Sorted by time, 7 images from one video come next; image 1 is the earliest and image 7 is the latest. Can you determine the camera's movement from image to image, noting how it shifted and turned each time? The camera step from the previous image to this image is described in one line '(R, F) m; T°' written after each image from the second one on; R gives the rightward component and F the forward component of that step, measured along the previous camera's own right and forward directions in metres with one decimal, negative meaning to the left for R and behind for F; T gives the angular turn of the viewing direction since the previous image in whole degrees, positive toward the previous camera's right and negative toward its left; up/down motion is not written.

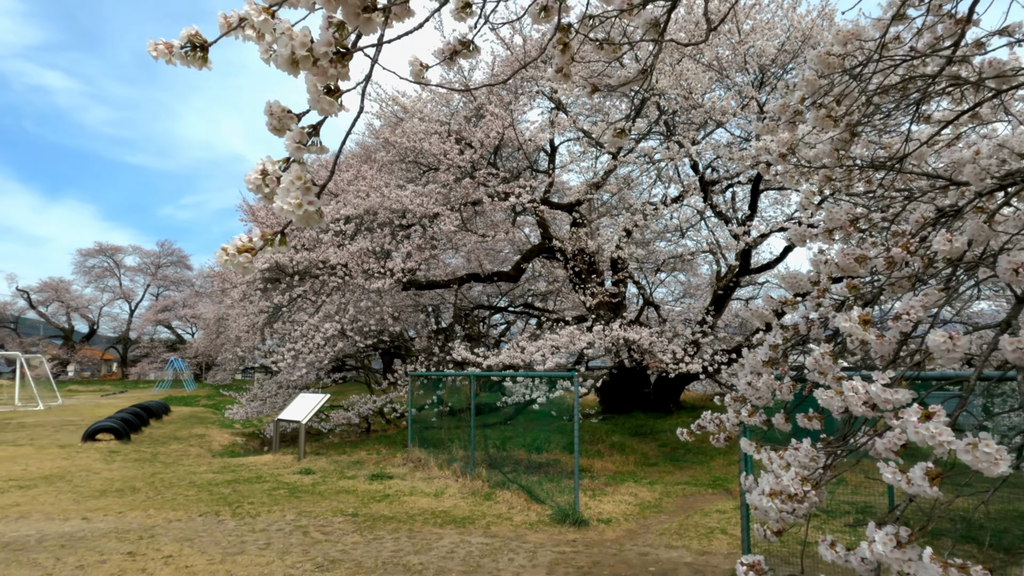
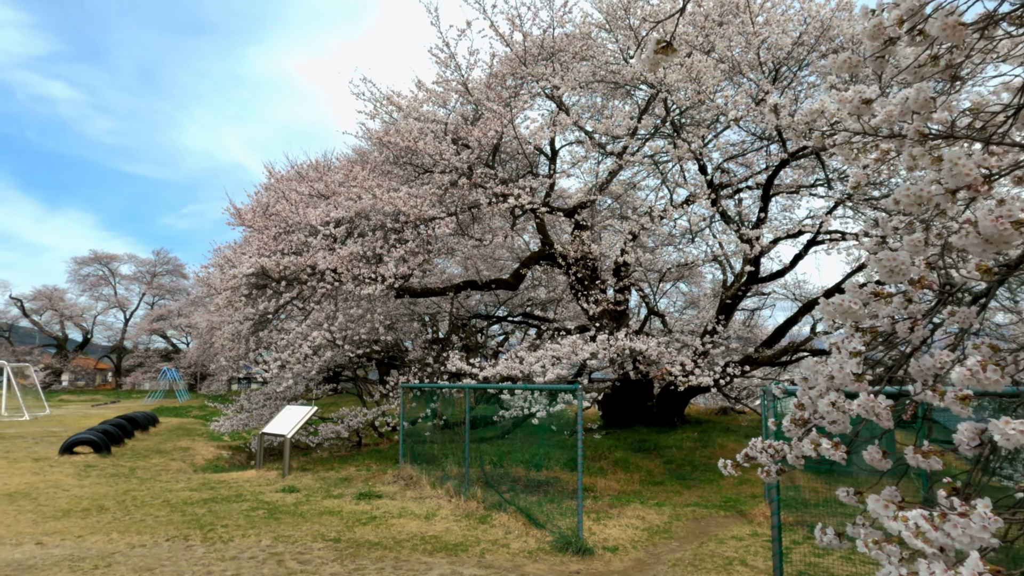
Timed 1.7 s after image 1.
(0.0, +0.5) m; 0°
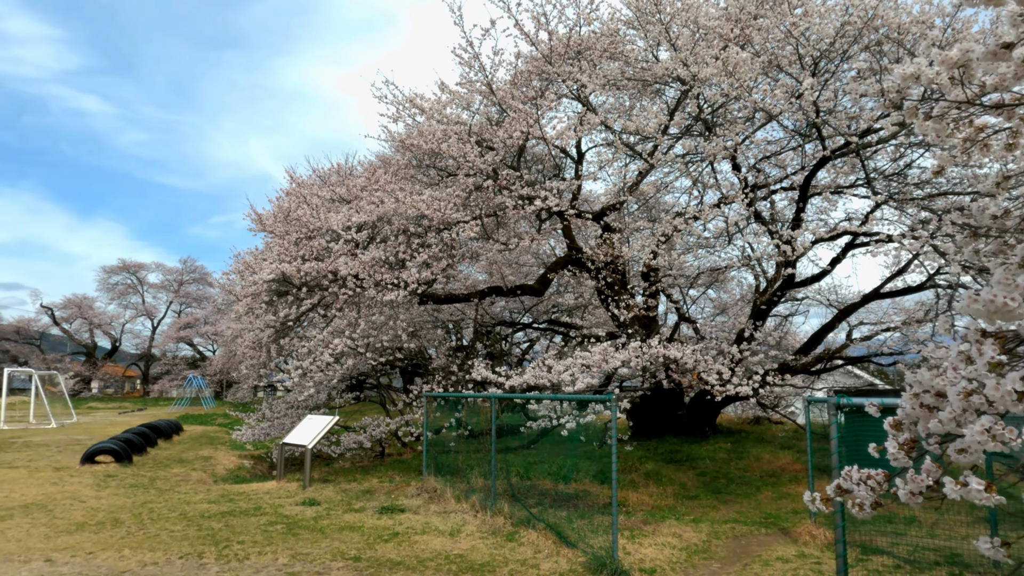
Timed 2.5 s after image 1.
(0.0, +0.3) m; -2°
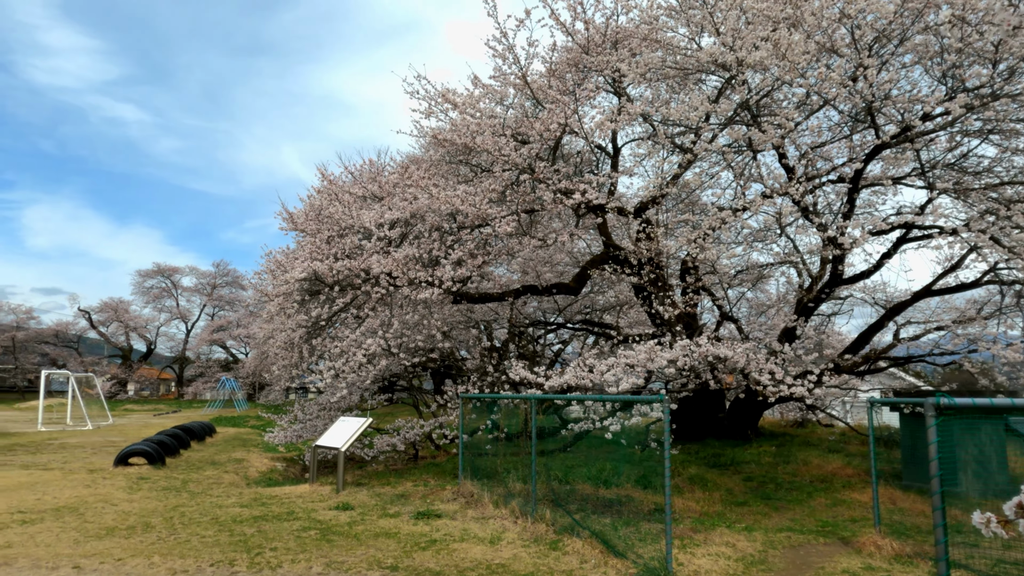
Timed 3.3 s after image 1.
(-0.1, +0.3) m; -2°
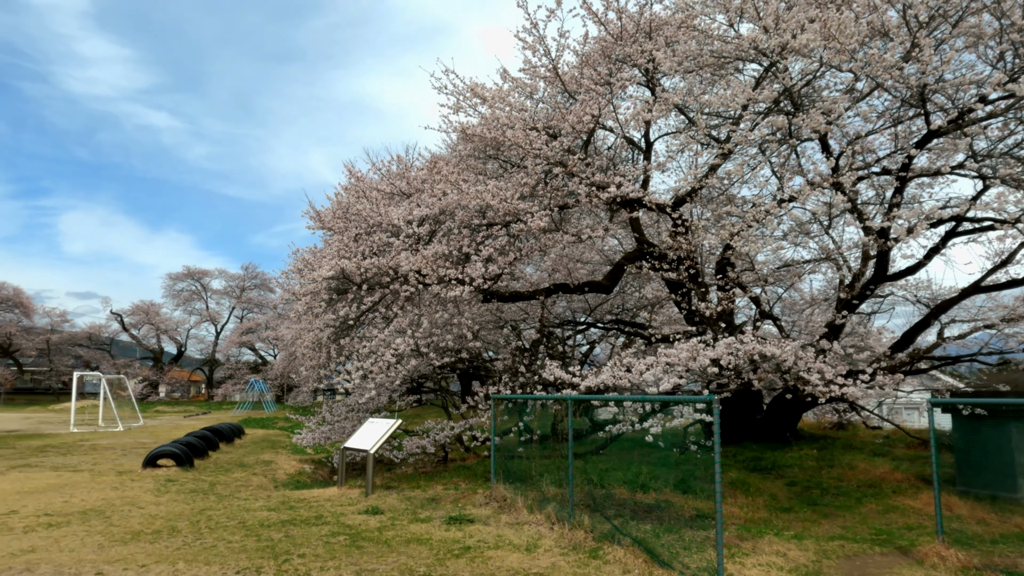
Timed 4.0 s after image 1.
(-0.1, +0.3) m; -2°
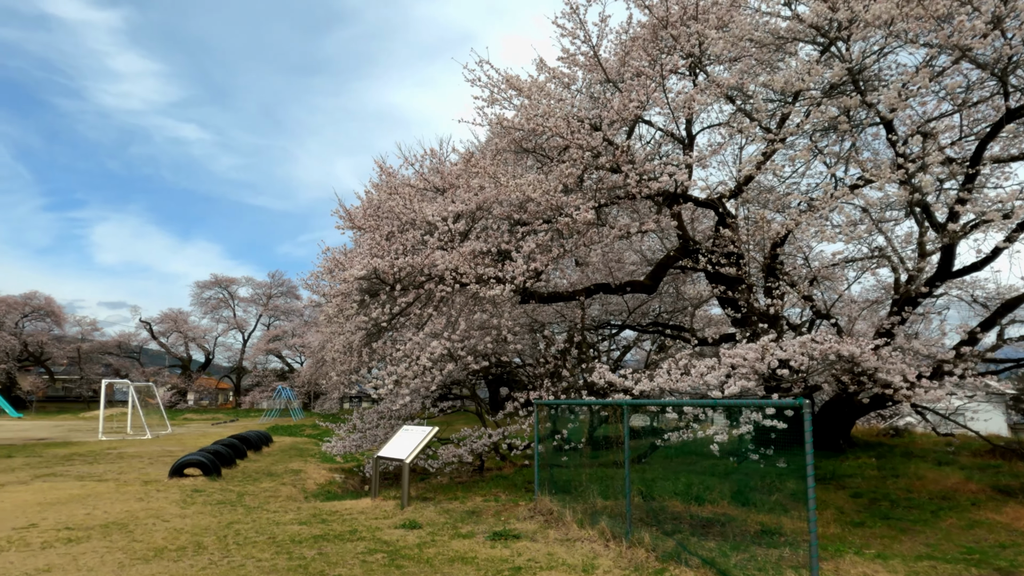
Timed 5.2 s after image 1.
(-0.2, +0.5) m; -2°
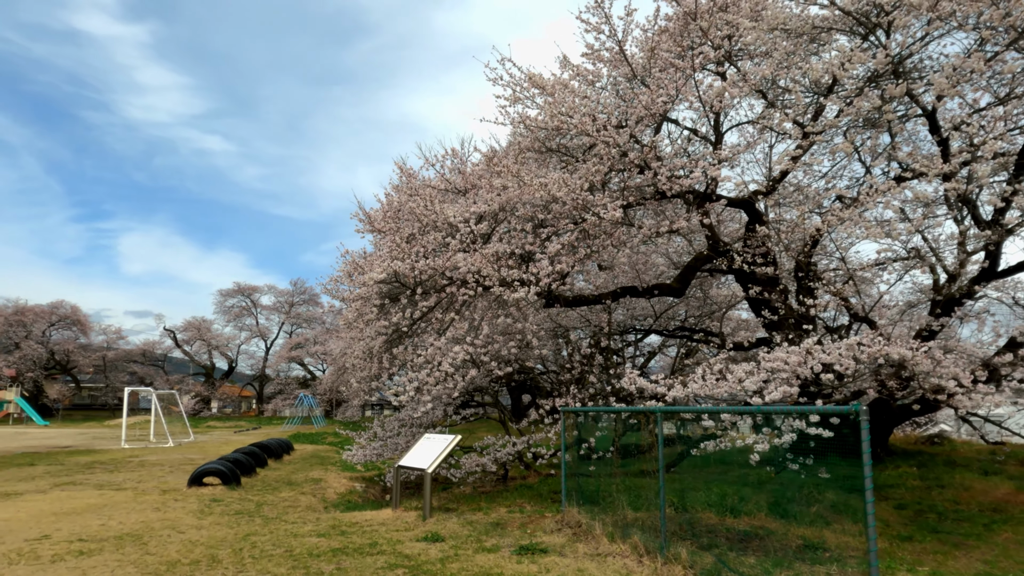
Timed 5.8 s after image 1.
(0.0, +0.3) m; -2°
